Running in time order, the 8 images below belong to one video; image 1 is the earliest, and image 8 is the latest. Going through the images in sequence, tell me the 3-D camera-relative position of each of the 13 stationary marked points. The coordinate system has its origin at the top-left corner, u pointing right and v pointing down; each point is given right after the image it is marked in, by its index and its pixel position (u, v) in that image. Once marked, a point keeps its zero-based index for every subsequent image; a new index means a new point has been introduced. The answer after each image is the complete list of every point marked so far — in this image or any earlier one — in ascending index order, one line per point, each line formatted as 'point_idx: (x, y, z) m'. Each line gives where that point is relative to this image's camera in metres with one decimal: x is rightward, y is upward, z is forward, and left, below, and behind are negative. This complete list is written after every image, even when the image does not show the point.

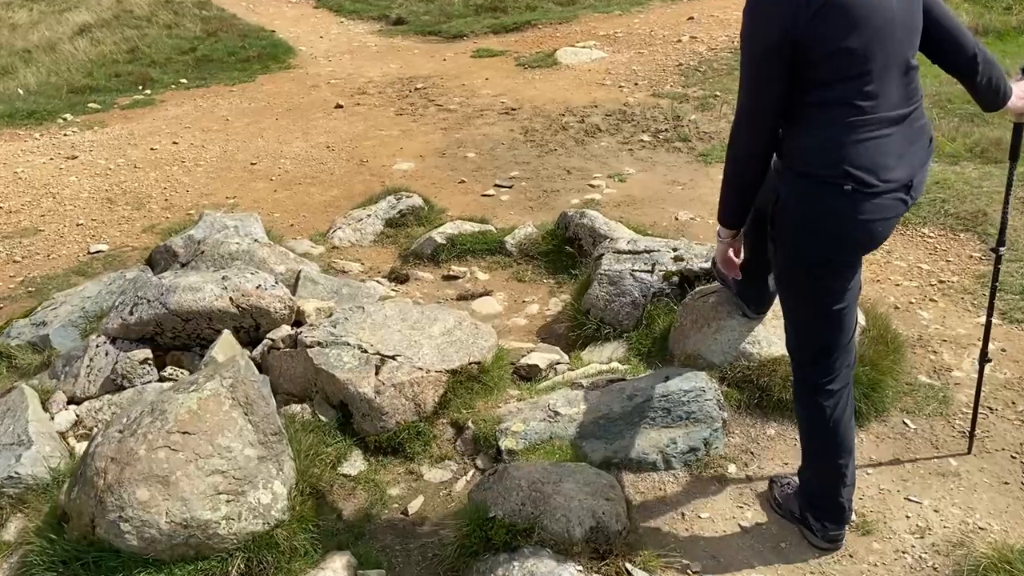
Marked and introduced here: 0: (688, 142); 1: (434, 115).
0: (+1.9, +1.6, +8.8) m
1: (-1.0, +2.2, +10.2) m
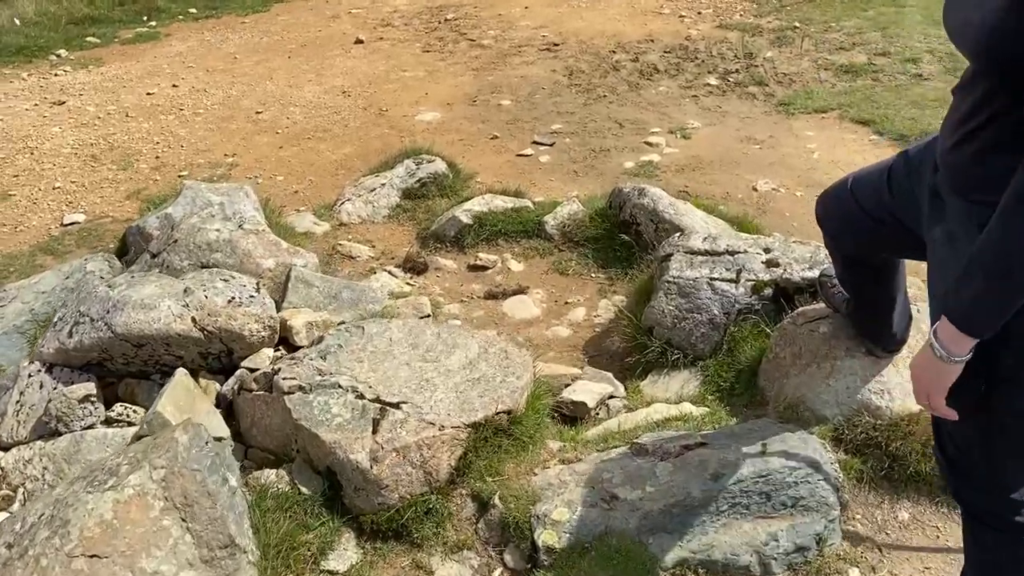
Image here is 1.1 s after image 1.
0: (+2.3, +1.9, +7.5) m
1: (-0.5, +2.6, +8.9) m
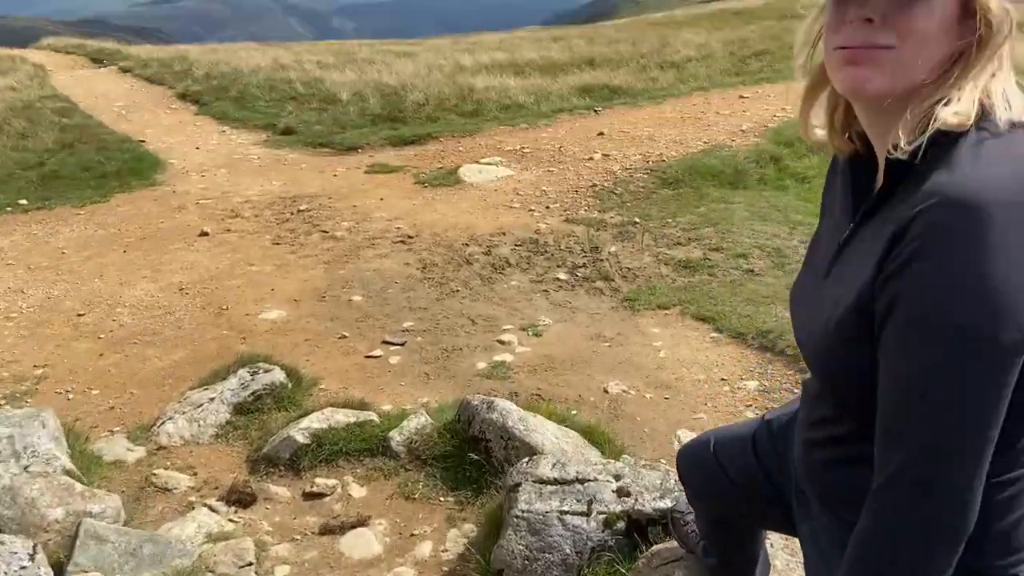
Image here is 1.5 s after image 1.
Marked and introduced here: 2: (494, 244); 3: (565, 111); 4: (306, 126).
0: (+0.9, +0.1, +7.6) m
1: (-2.1, +0.5, +8.8) m
2: (-0.2, +0.5, +8.7) m
3: (+0.9, +3.2, +14.4) m
4: (-3.6, +2.8, +14.0) m
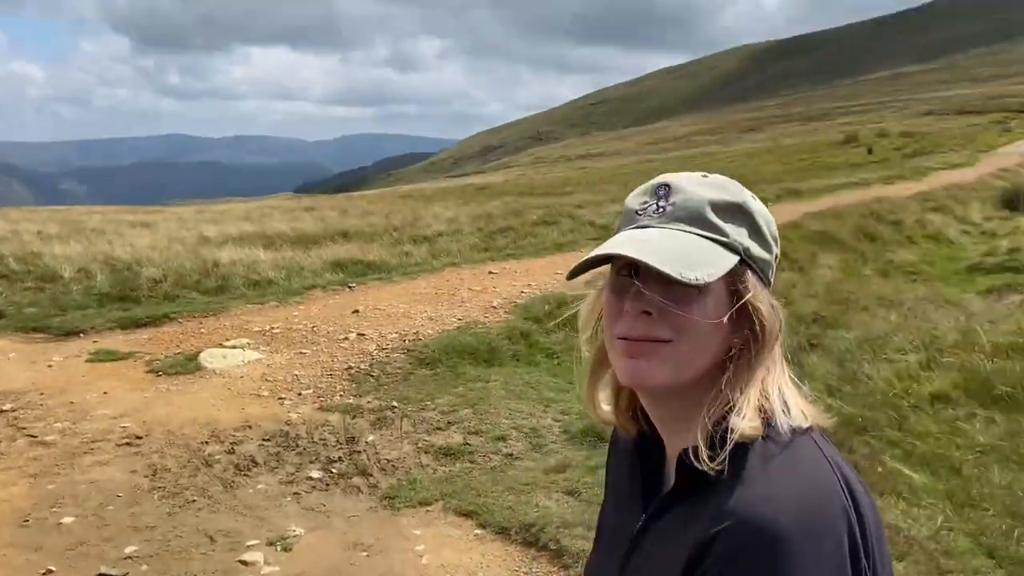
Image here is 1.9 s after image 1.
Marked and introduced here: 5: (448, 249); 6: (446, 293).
0: (-1.3, -1.7, +7.2) m
1: (-4.6, -1.5, +7.4) m
2: (-2.7, -1.5, +7.9) m
3: (-3.4, 0.0, +14.1) m
4: (-7.6, -0.3, +12.4) m
5: (-1.5, +0.9, +18.6) m
6: (-1.1, -0.1, +13.6) m
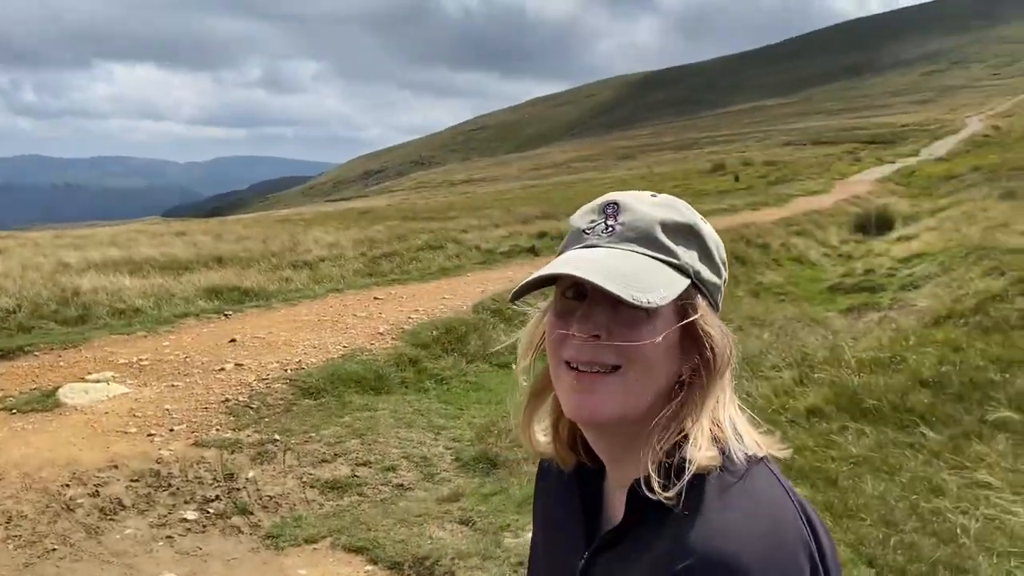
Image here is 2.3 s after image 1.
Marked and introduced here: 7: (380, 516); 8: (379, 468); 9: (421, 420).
0: (-2.2, -1.9, +6.8) m
1: (-5.5, -1.8, +6.6) m
2: (-3.7, -1.8, +7.3) m
3: (-5.4, -0.4, +13.4) m
4: (-9.3, -0.8, +11.0) m
5: (-4.1, +0.3, +18.1) m
6: (-3.0, -0.5, +13.2) m
7: (-1.1, -1.9, +6.6) m
8: (-1.3, -1.7, +7.7) m
9: (-1.0, -1.5, +9.1) m
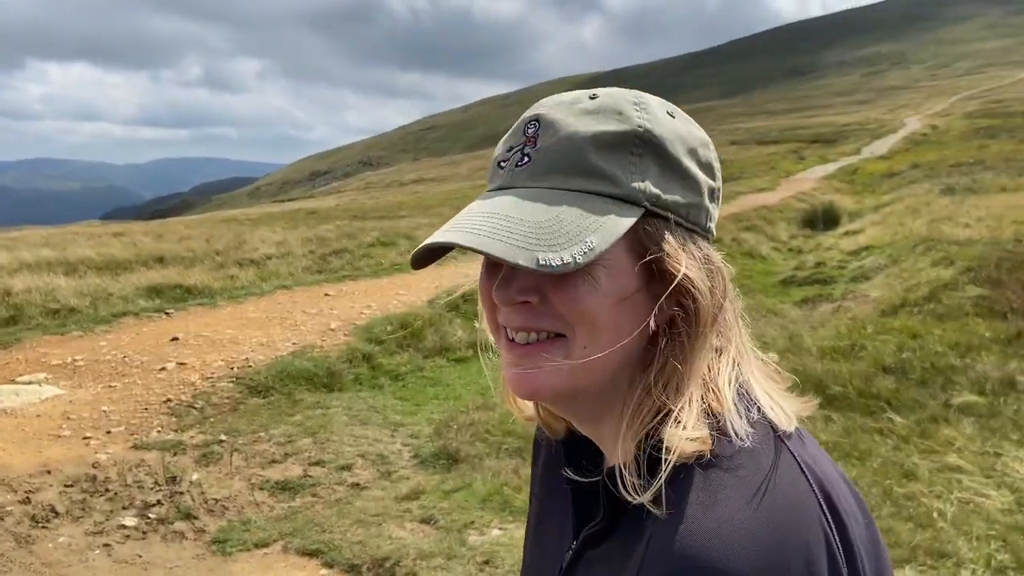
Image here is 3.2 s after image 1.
0: (-2.5, -1.8, +6.3) m
1: (-5.8, -1.8, +5.9) m
2: (-4.1, -1.7, +6.8) m
3: (-6.1, -0.4, +12.8) m
4: (-9.8, -0.8, +10.1) m
5: (-5.1, +0.4, +17.6) m
6: (-3.7, -0.4, +12.7) m
7: (-1.4, -1.8, +6.2) m
8: (-1.6, -1.6, +7.3) m
9: (-1.5, -1.4, +8.7) m
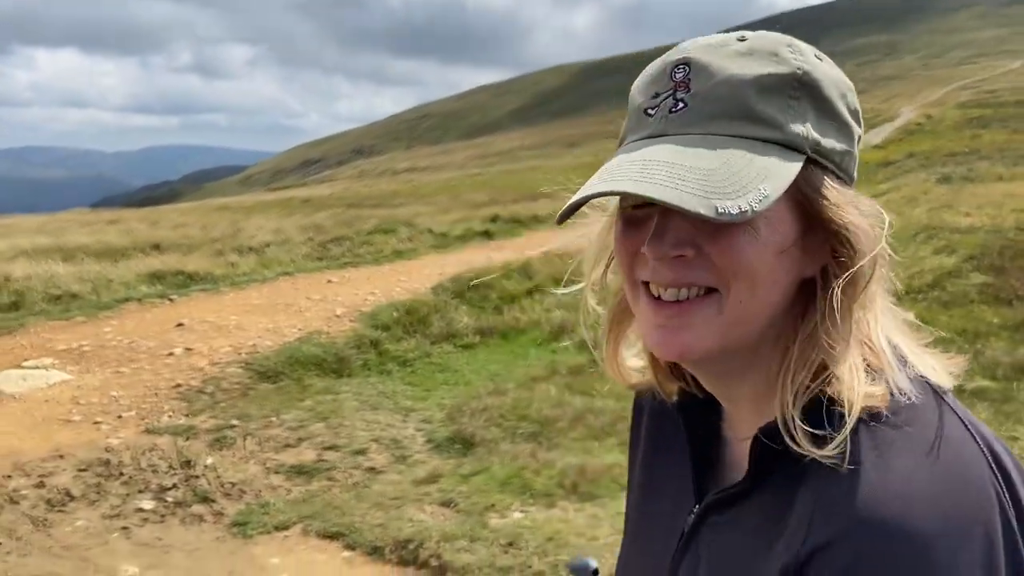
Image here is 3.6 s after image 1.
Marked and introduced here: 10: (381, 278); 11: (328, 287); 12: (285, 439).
0: (-2.4, -1.7, +6.3) m
1: (-5.6, -1.6, +5.9) m
2: (-3.9, -1.6, +6.7) m
3: (-6.0, -0.2, +12.7) m
4: (-9.7, -0.6, +10.0) m
5: (-5.1, +0.6, +17.5) m
6: (-3.6, -0.2, +12.6) m
7: (-1.2, -1.6, +6.2) m
8: (-1.5, -1.5, +7.3) m
9: (-1.4, -1.2, +8.7) m
10: (-2.4, +0.2, +14.7) m
11: (-3.2, 0.0, +13.8) m
12: (-2.2, -1.4, +7.6) m
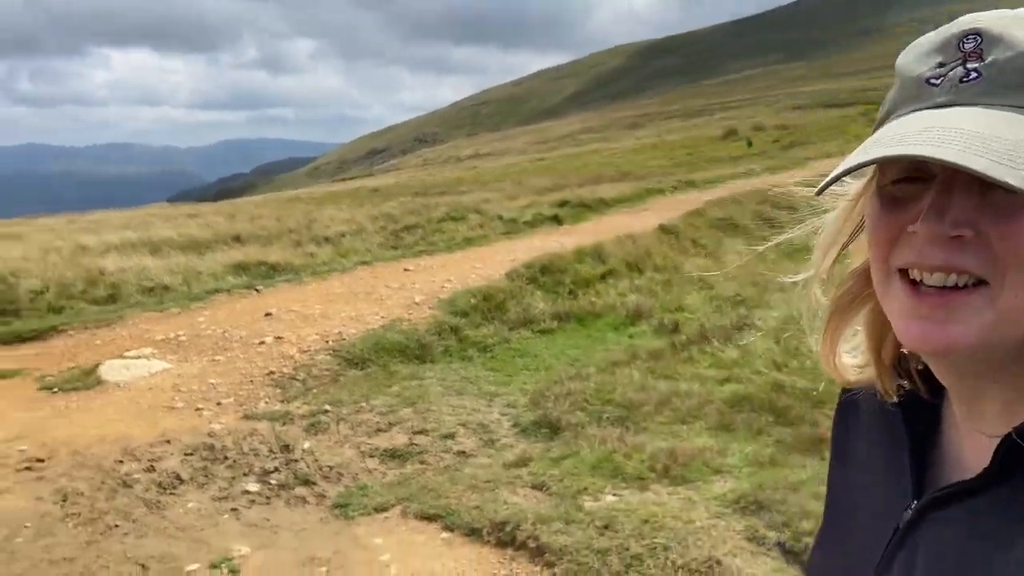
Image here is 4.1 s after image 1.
0: (-1.7, -1.6, +6.6) m
1: (-4.9, -1.6, +6.4) m
2: (-3.2, -1.5, +7.1) m
3: (-4.8, 0.0, +13.2) m
4: (-8.7, -0.5, +10.9) m
5: (-3.5, +0.9, +17.9) m
6: (-2.4, 0.0, +12.9) m
7: (-0.5, -1.5, +6.4) m
8: (-0.7, -1.4, +7.5) m
9: (-0.5, -1.1, +8.9) m
10: (-1.1, +0.4, +14.9) m
11: (-1.9, +0.2, +14.1) m
12: (-1.3, -1.3, +7.9) m
